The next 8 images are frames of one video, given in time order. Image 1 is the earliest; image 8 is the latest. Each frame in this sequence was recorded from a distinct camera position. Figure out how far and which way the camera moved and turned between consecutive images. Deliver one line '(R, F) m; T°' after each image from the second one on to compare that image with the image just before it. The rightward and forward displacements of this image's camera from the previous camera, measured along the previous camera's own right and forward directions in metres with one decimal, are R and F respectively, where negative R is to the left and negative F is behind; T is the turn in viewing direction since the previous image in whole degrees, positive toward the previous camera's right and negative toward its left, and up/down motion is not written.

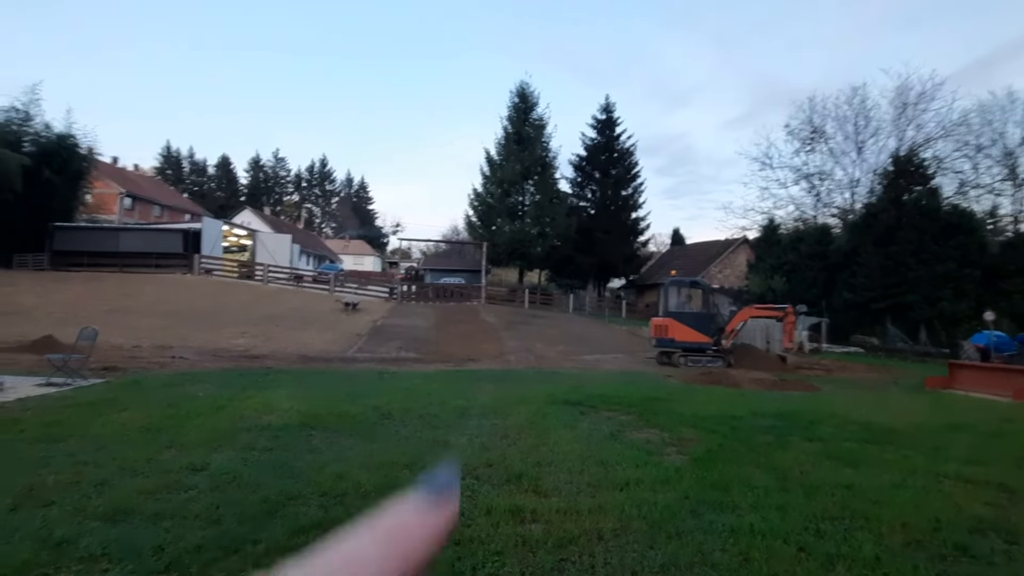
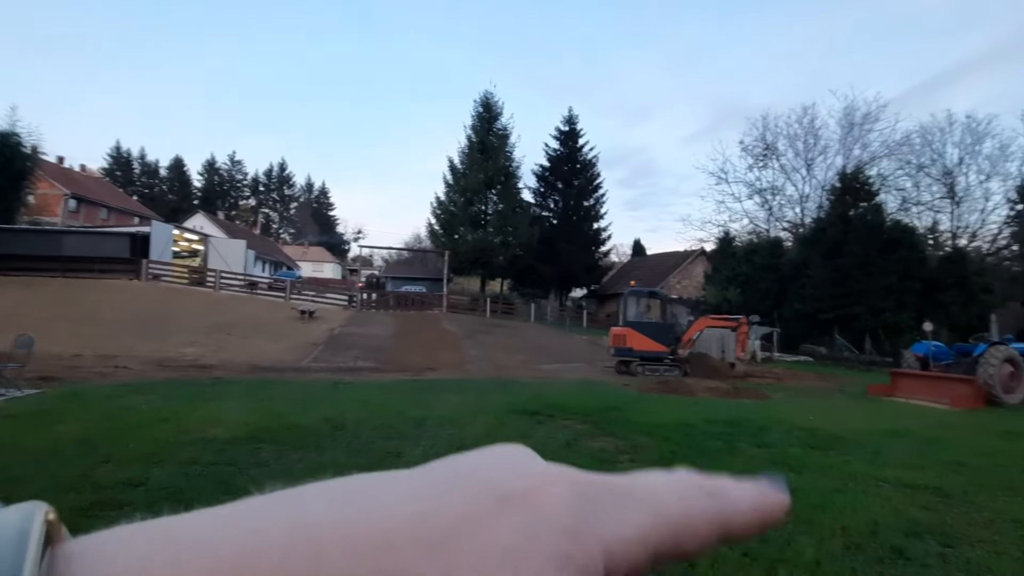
(+0.1, +0.1) m; +4°
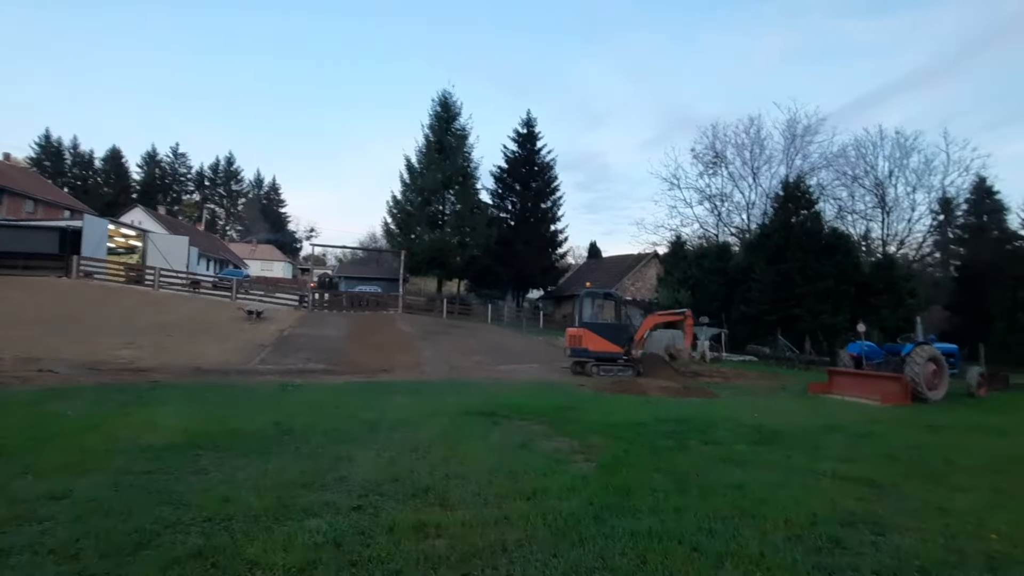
(0.0, 0.0) m; +5°
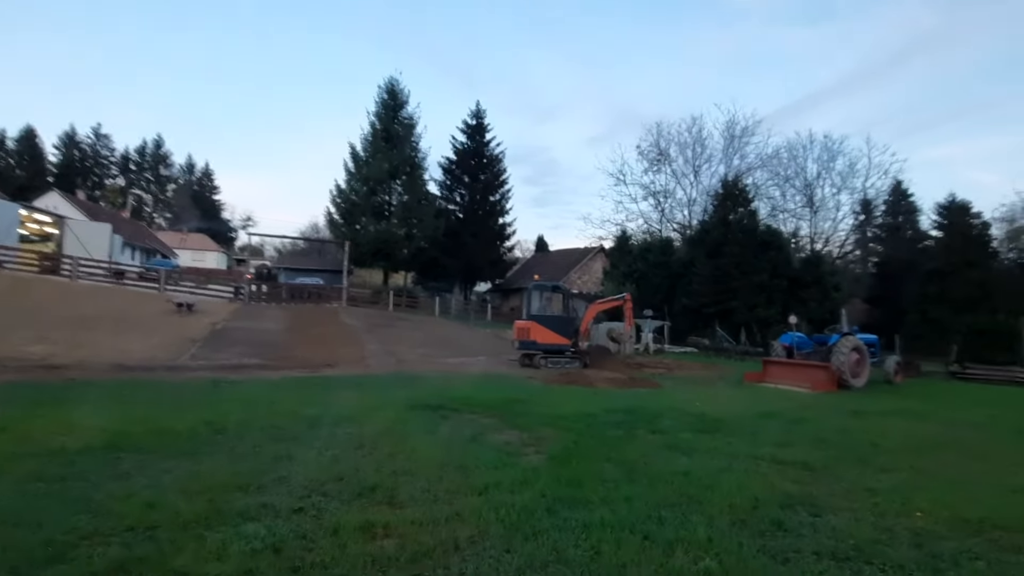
(-0.1, +0.2) m; +6°
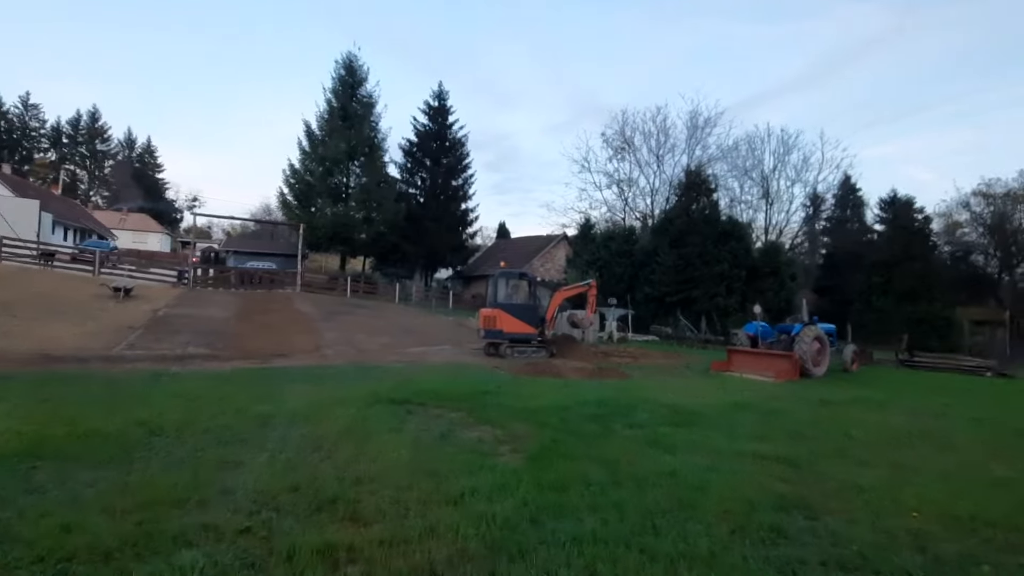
(-0.2, +0.7) m; +4°
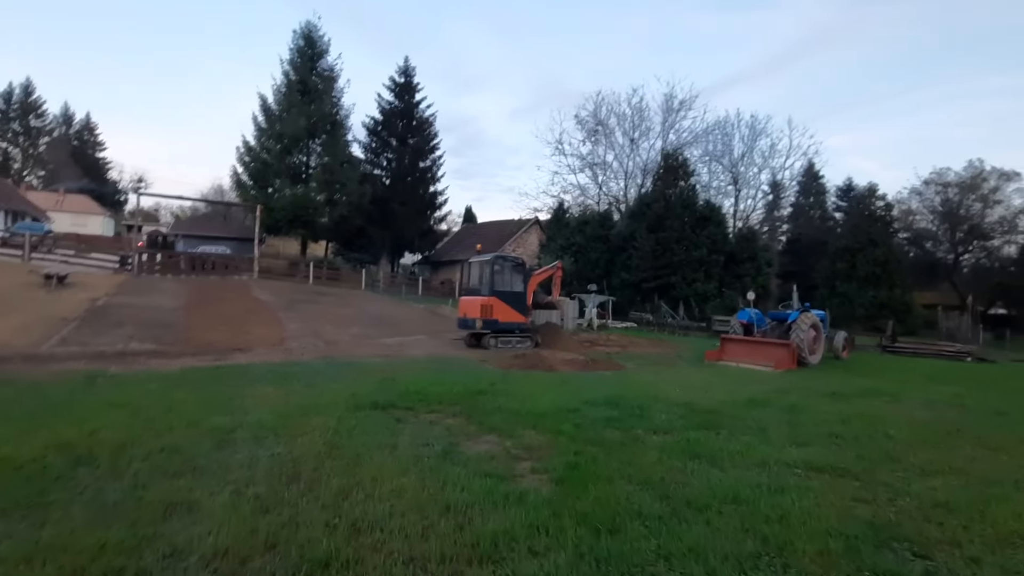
(-0.8, +1.5) m; +4°
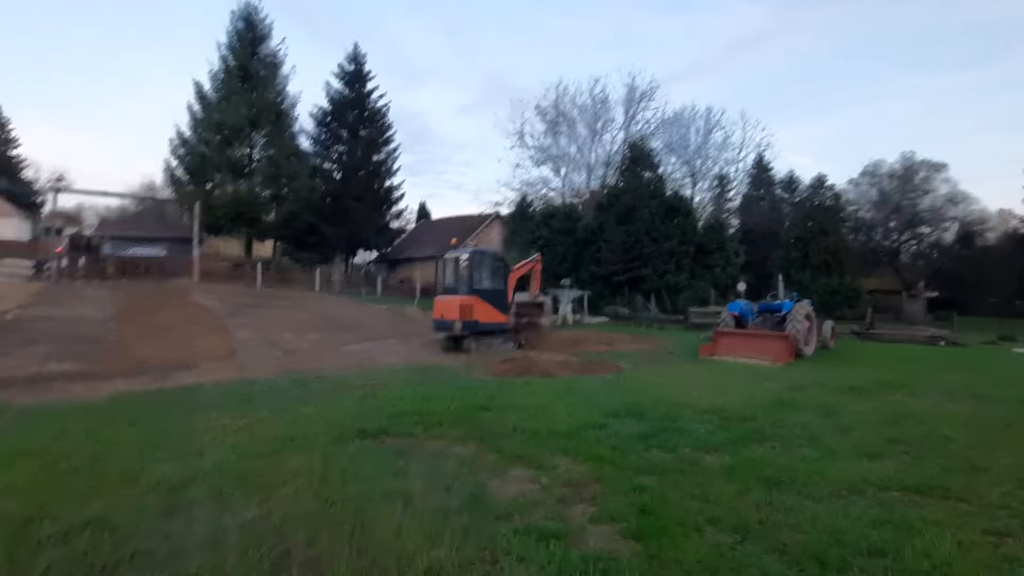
(-1.0, +1.6) m; +5°
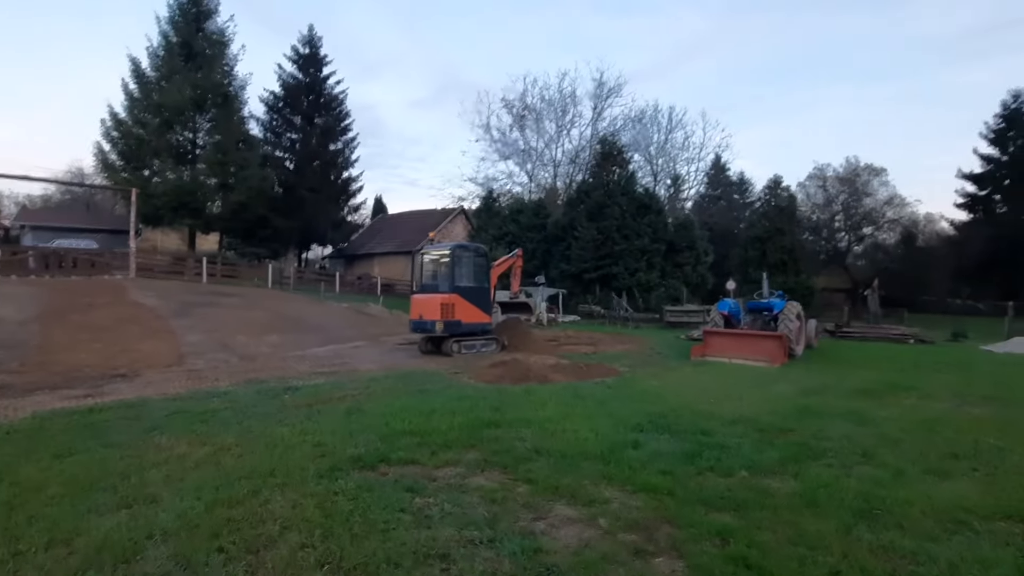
(-1.0, +1.3) m; +5°
